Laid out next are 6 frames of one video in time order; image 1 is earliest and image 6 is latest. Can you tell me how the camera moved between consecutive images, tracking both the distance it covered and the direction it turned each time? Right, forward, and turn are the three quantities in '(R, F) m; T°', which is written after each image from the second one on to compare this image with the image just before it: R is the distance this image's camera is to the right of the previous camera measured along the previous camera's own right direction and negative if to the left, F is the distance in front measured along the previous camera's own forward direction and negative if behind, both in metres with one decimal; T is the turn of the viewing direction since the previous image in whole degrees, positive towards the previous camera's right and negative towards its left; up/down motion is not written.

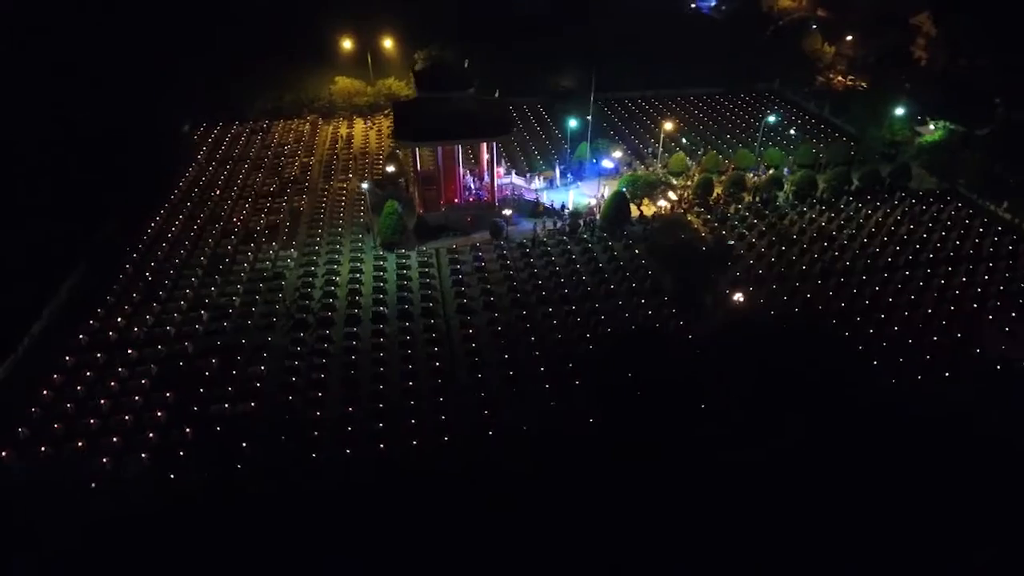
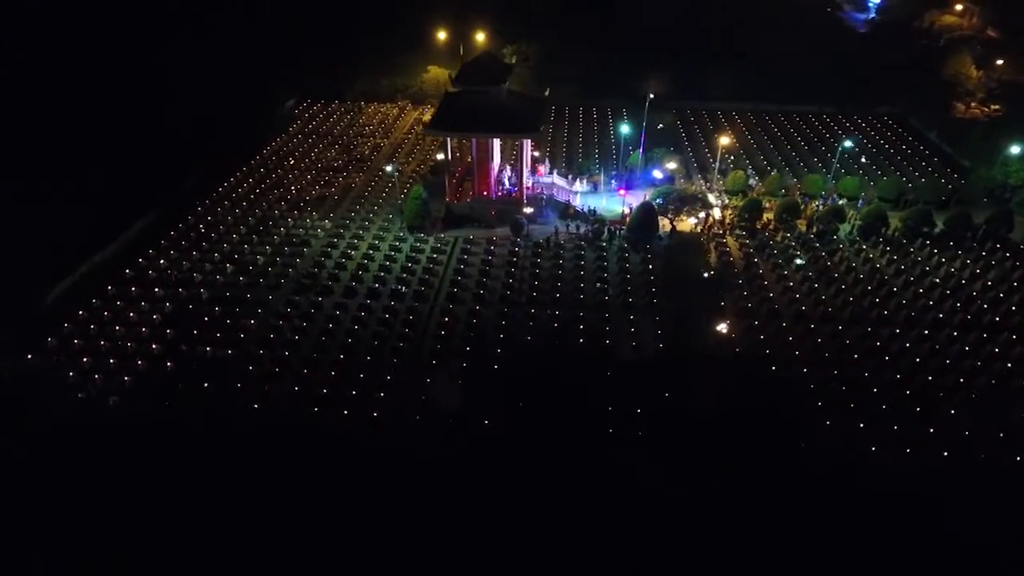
(+4.0, +0.4) m; -14°
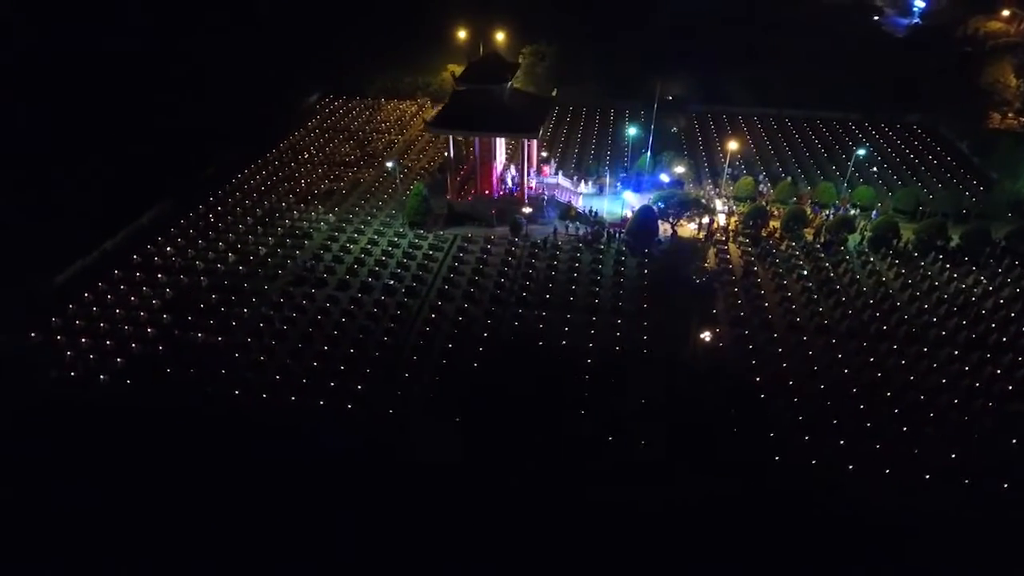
(+1.2, +0.1) m; -4°
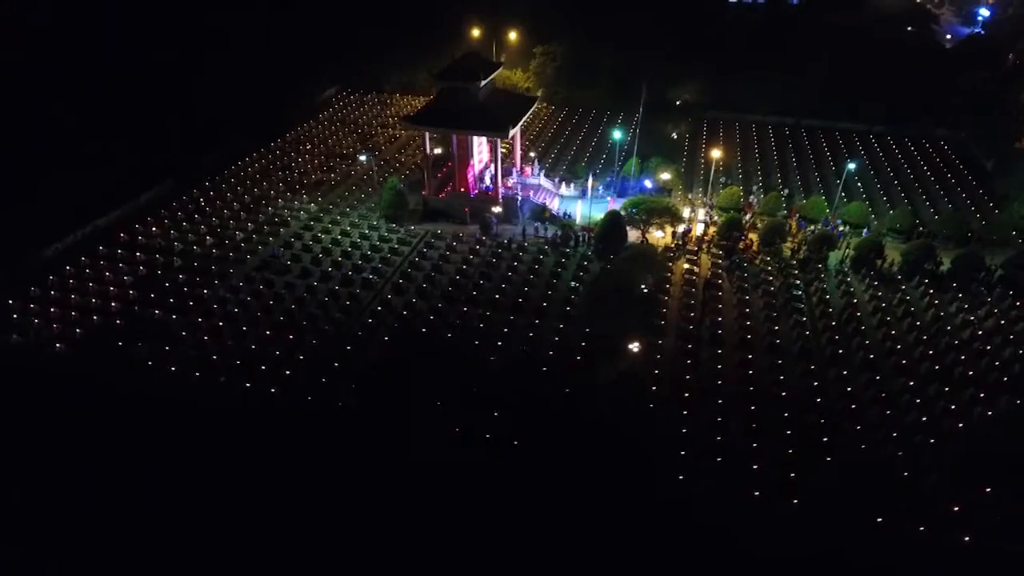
(+2.8, +0.2) m; -6°
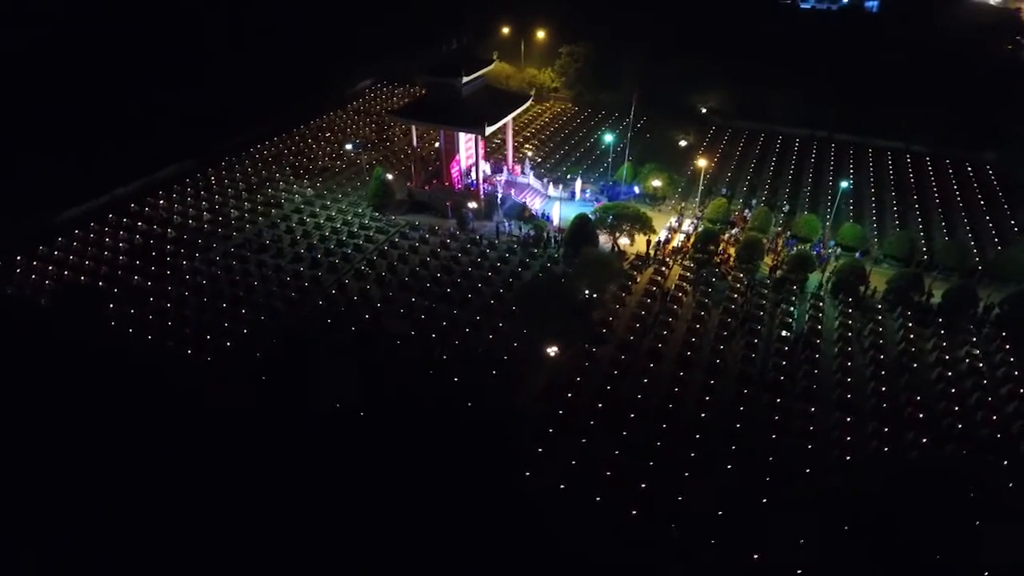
(+3.2, +0.3) m; -8°
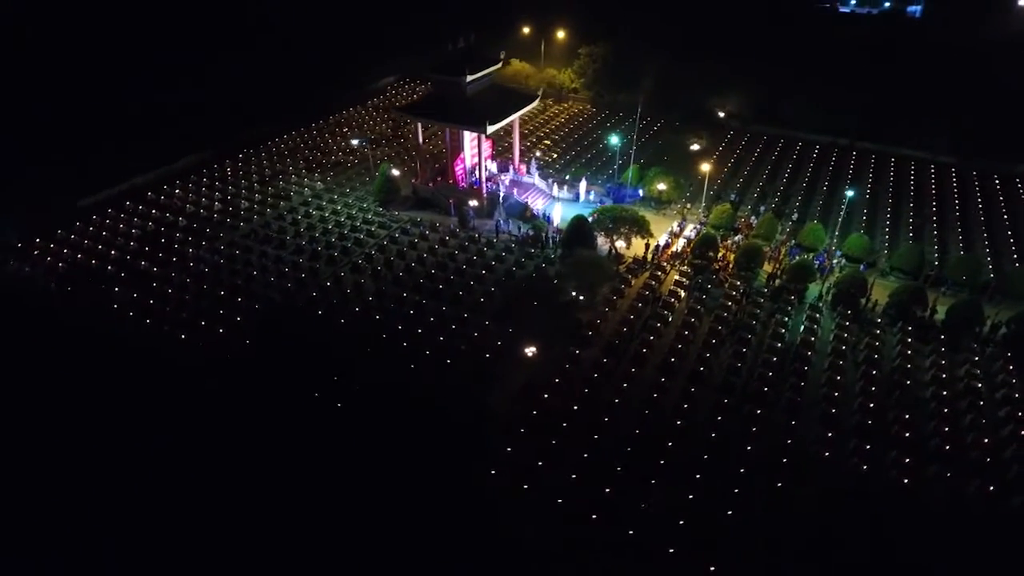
(+1.1, +0.1) m; -4°
